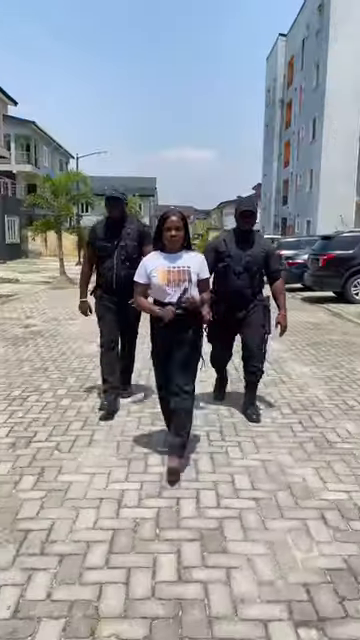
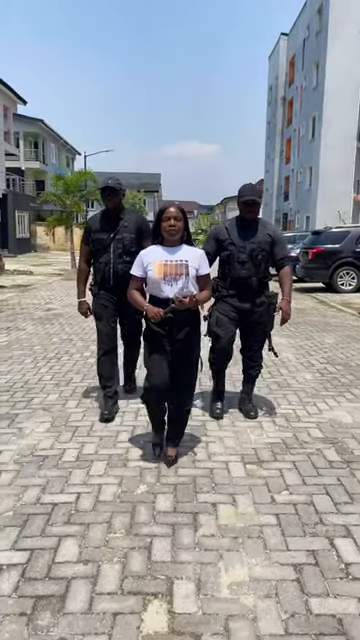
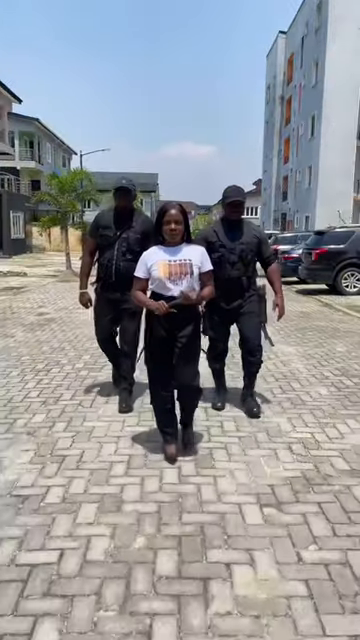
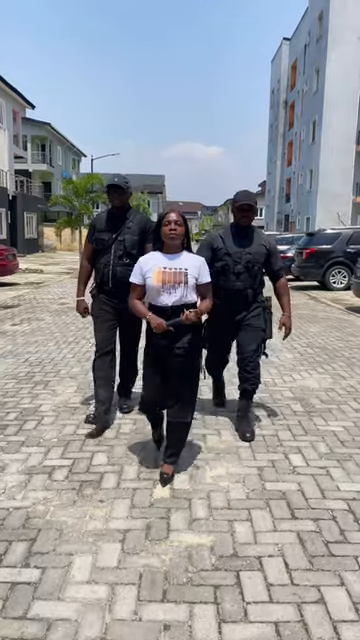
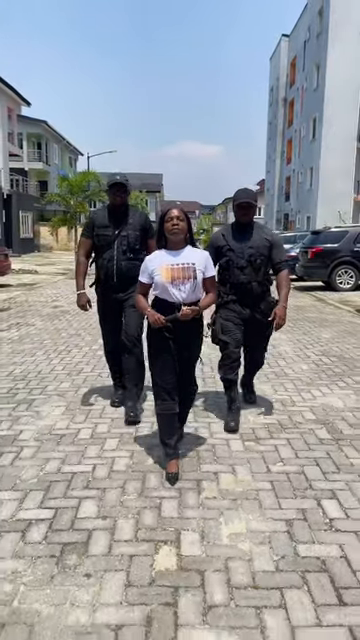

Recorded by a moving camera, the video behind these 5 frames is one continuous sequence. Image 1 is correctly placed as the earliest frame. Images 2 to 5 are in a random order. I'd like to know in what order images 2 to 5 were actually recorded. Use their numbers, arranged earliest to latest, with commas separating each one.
3, 2, 5, 4
